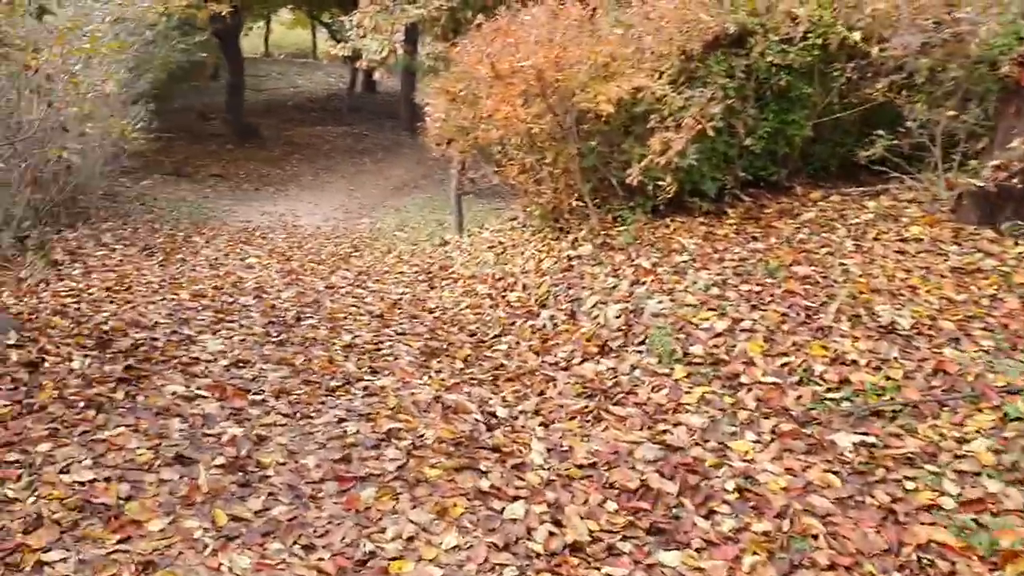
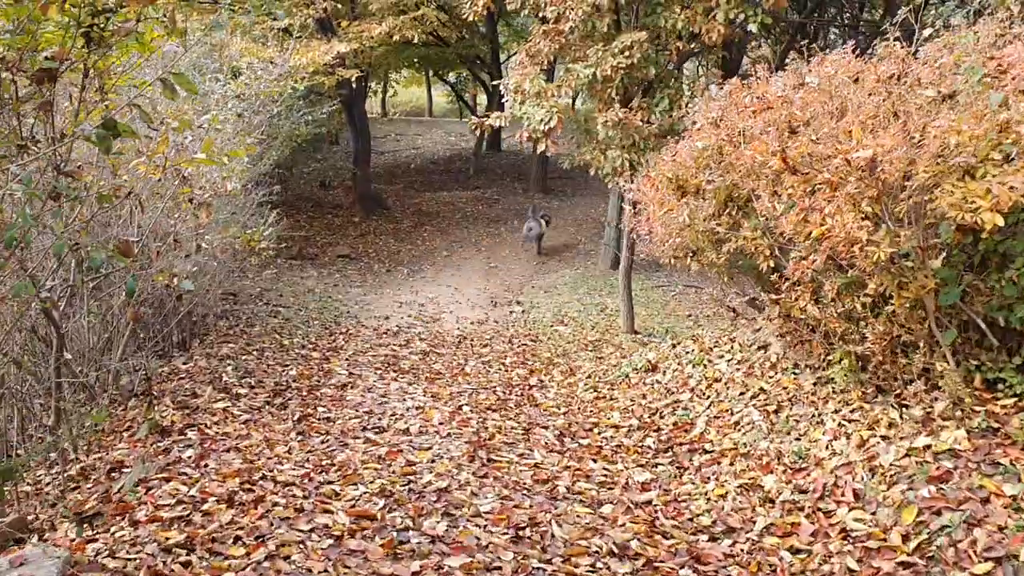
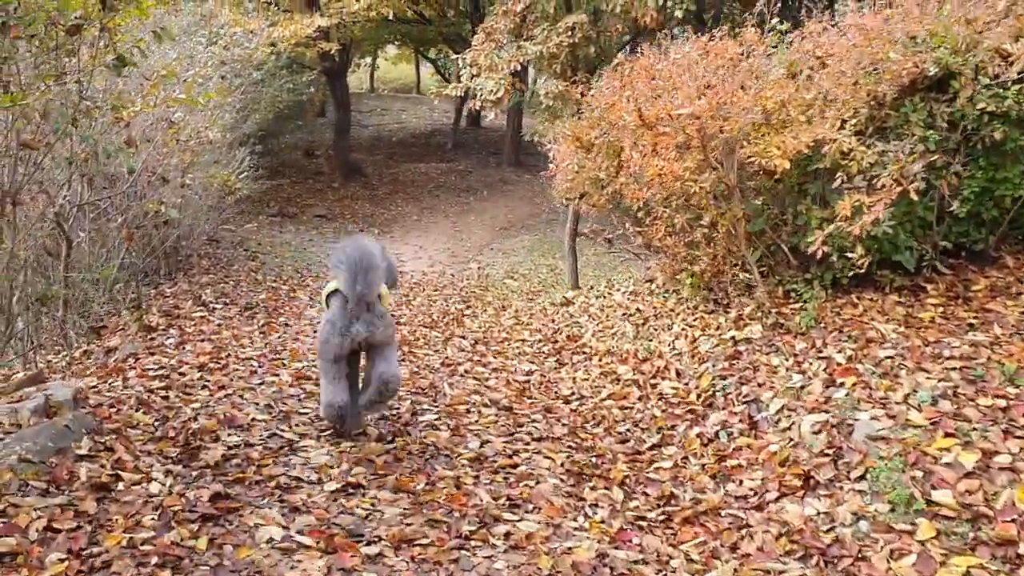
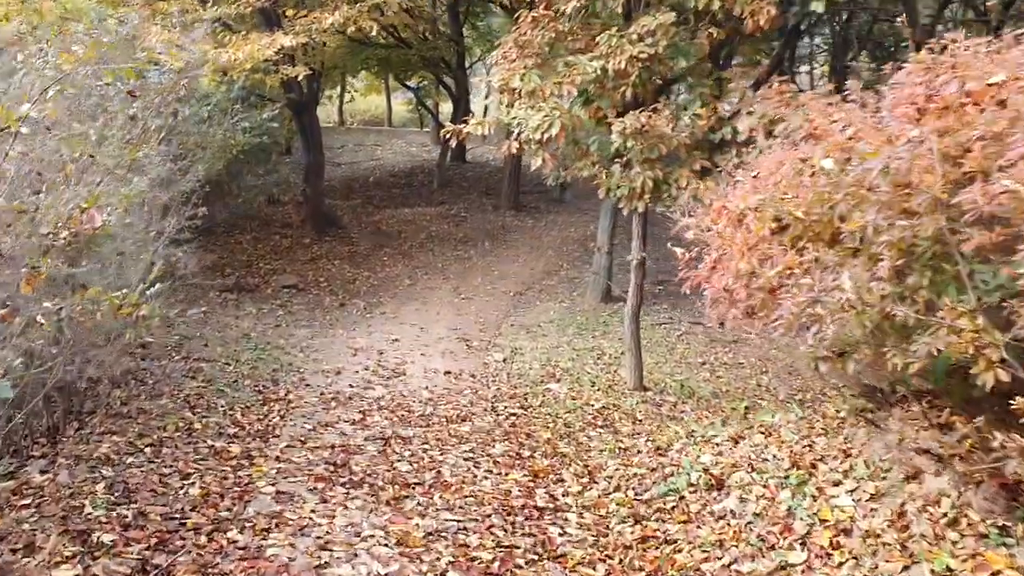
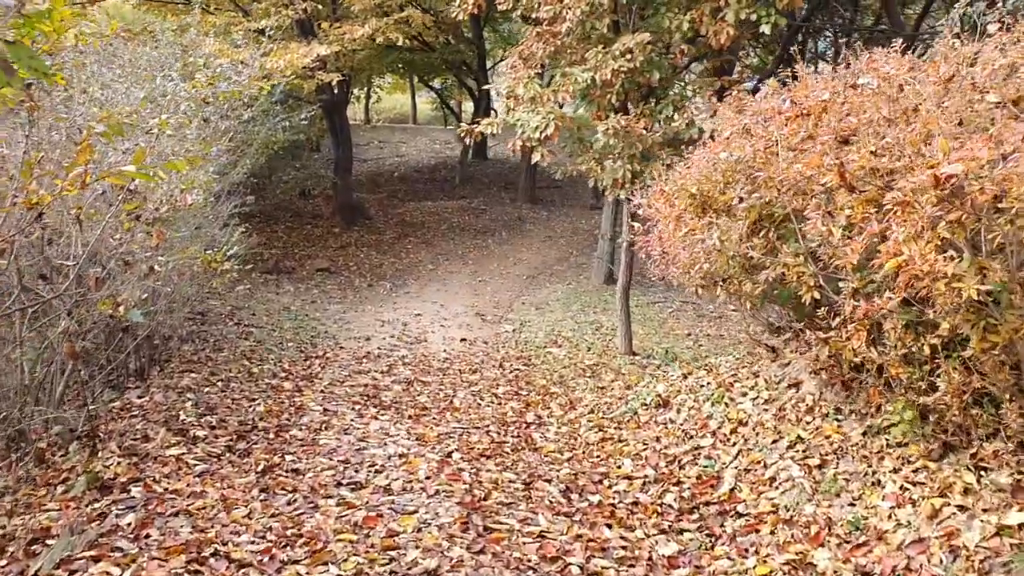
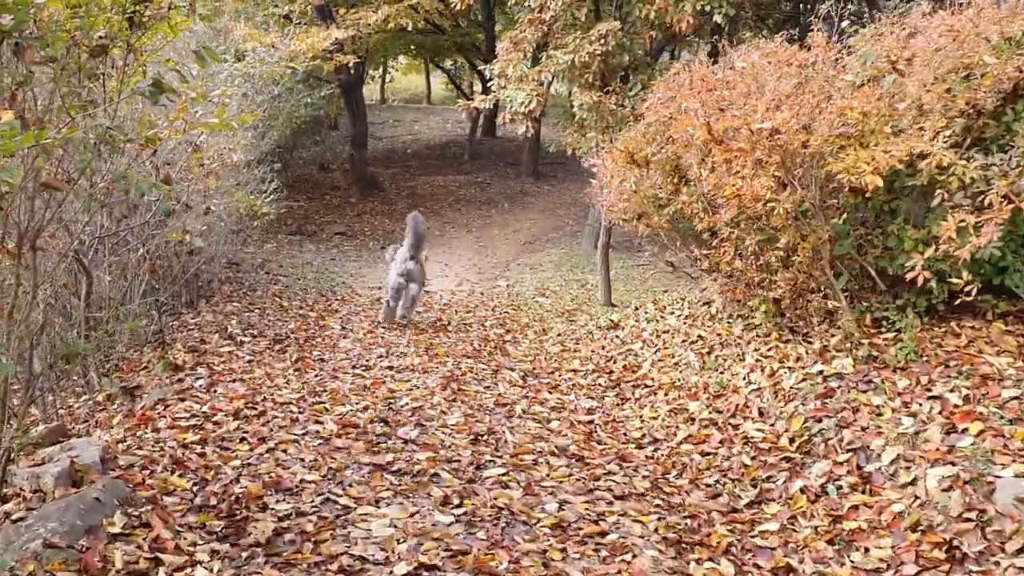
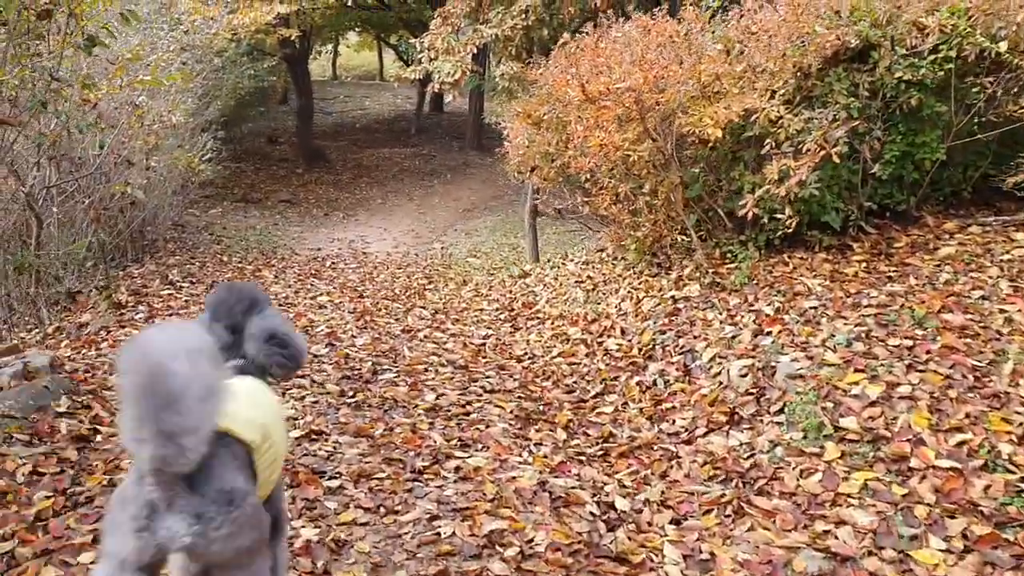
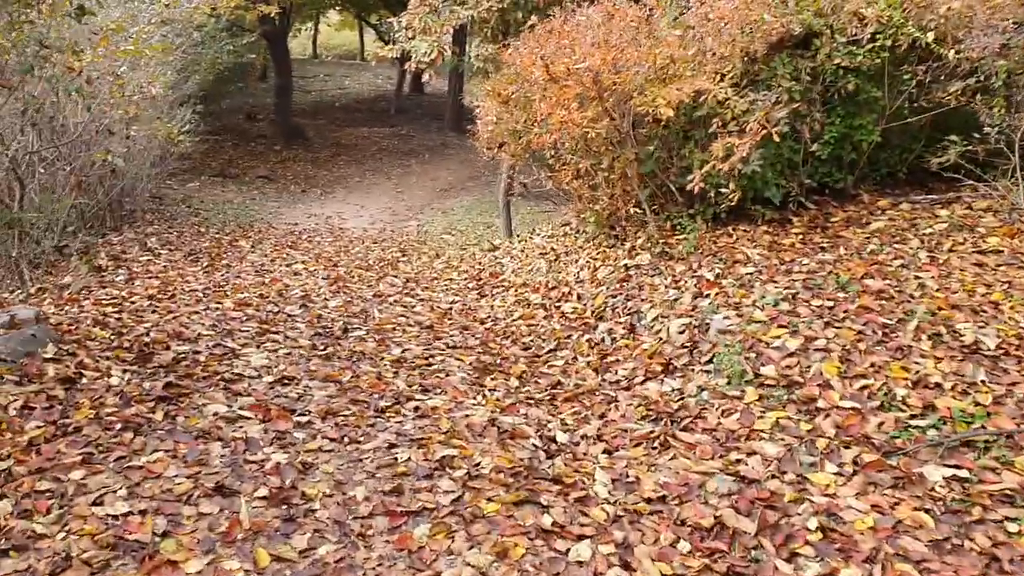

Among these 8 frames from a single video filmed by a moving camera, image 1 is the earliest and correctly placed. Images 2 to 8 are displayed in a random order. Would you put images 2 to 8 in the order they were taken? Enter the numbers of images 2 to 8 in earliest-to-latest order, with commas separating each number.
8, 7, 3, 6, 2, 5, 4
